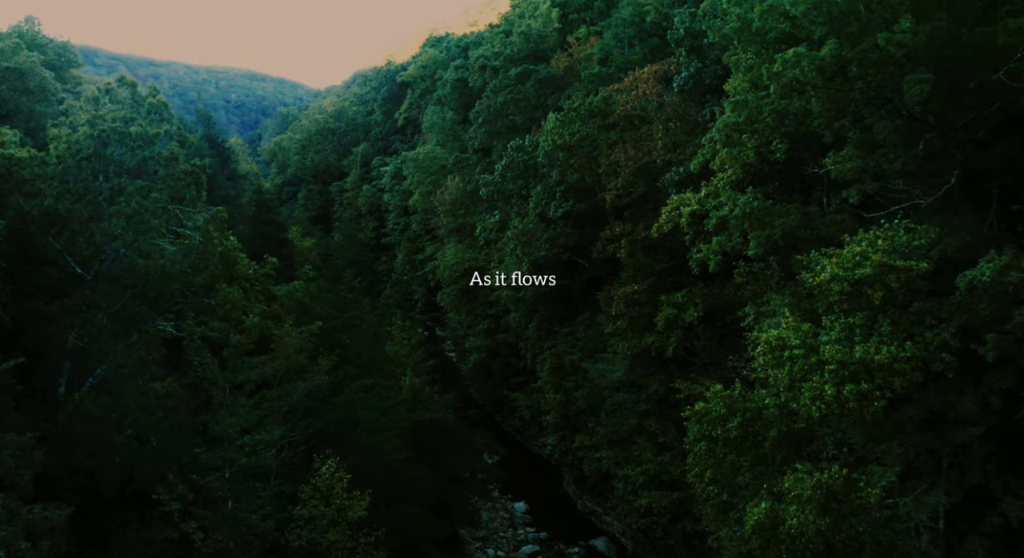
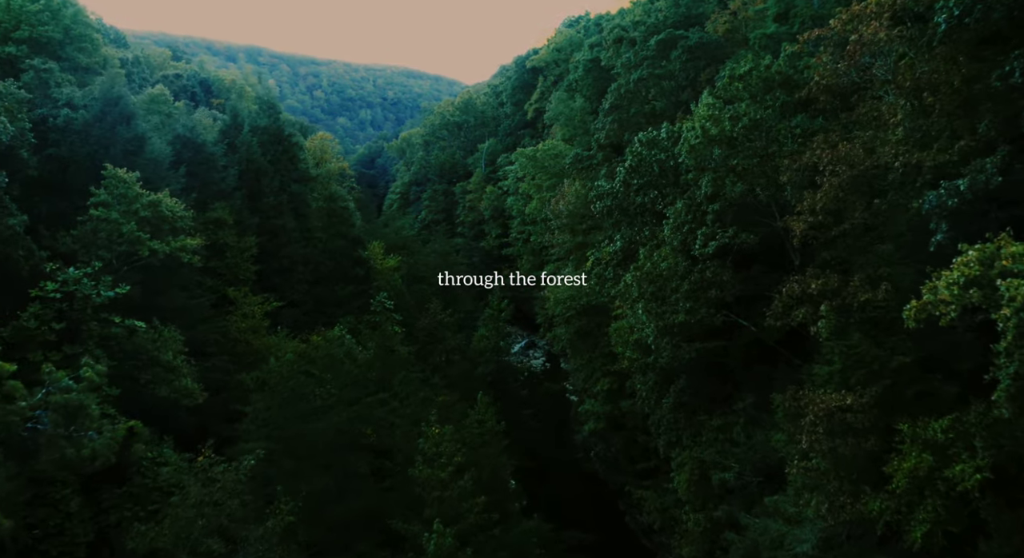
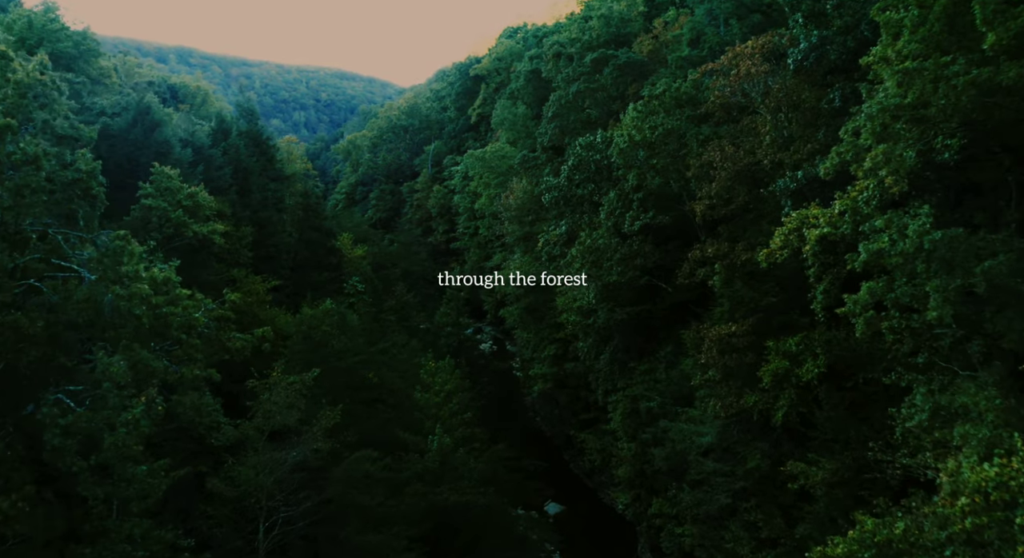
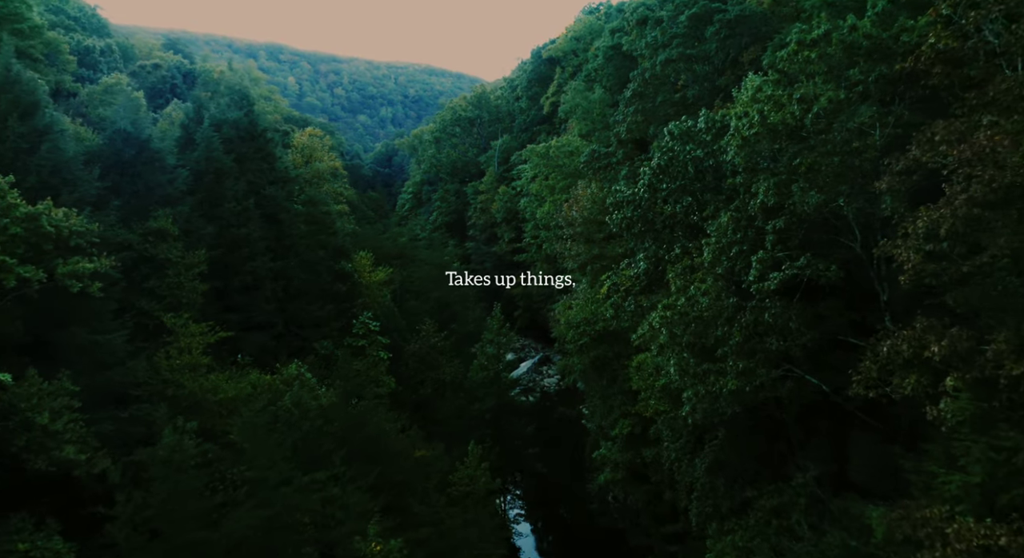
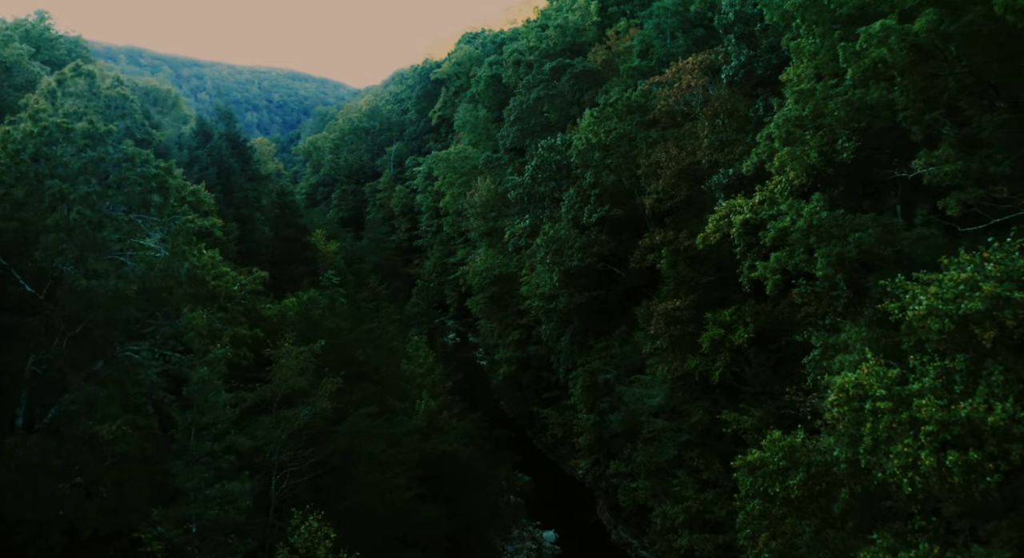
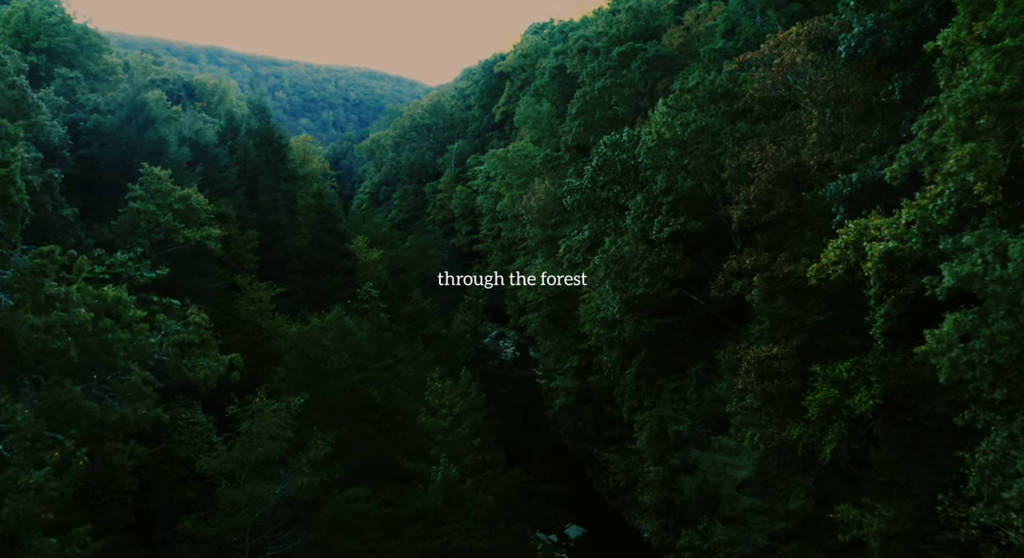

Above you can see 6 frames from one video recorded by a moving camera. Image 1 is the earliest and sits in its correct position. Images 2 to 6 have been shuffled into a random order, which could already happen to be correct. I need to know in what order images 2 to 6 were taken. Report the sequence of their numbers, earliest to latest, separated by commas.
5, 3, 6, 2, 4
